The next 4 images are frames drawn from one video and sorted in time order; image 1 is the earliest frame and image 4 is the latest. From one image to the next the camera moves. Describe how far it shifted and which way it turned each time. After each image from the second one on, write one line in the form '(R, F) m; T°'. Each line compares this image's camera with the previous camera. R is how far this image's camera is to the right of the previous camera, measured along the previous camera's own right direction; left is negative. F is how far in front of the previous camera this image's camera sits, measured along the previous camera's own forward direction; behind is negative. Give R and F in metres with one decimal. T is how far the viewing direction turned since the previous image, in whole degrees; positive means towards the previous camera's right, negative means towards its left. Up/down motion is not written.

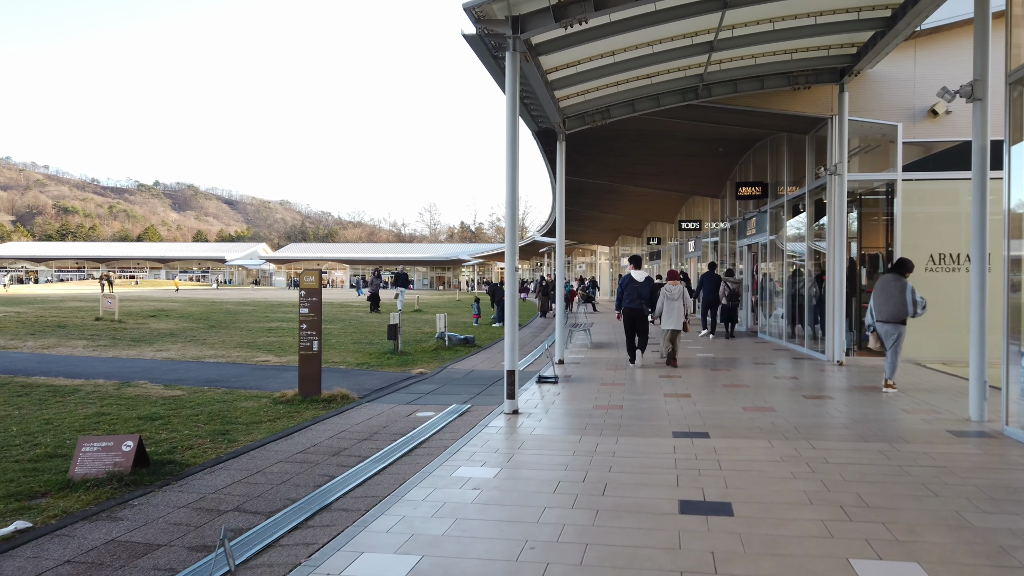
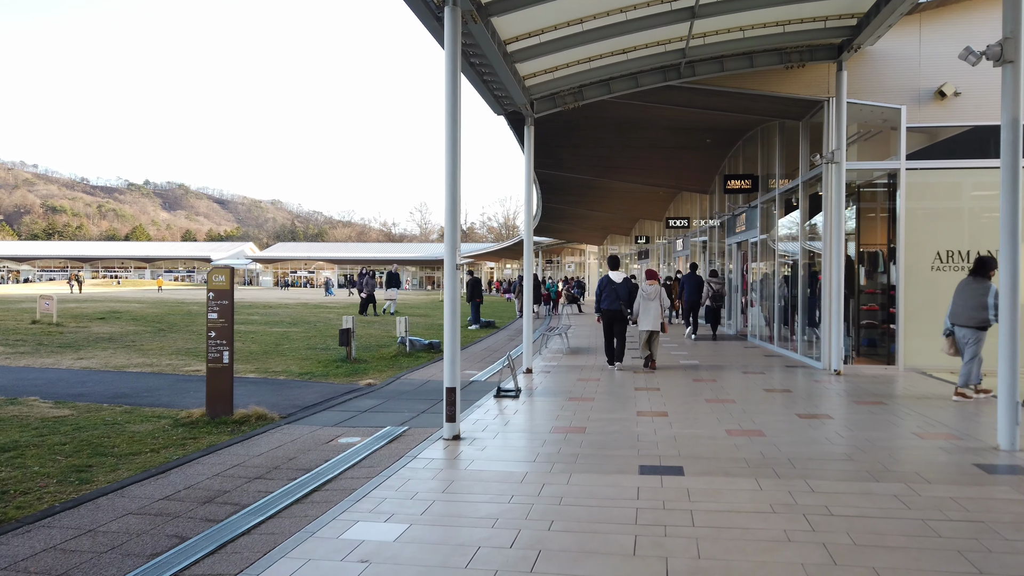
(+0.4, +1.2) m; +1°
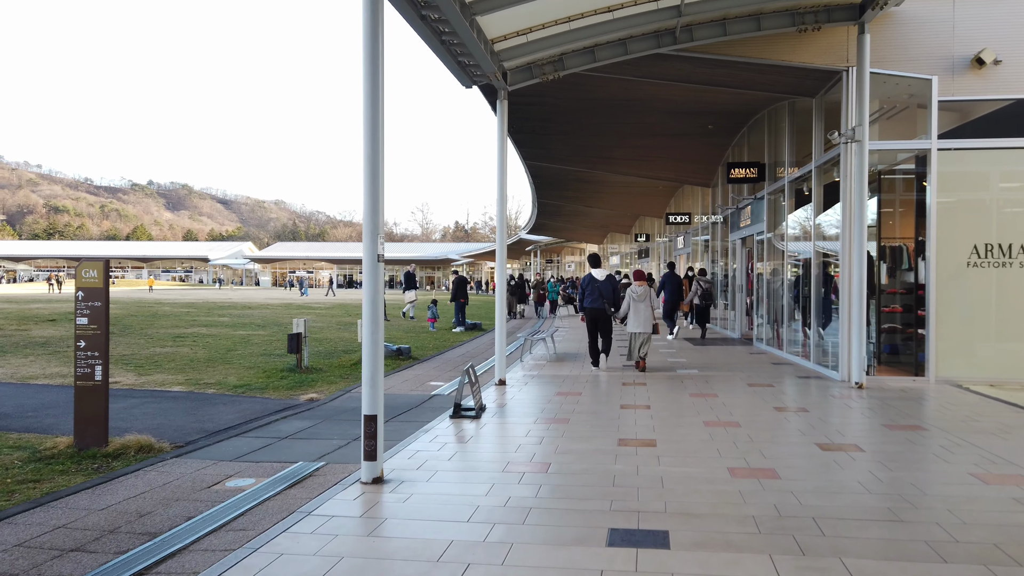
(+0.4, +1.5) m; 0°
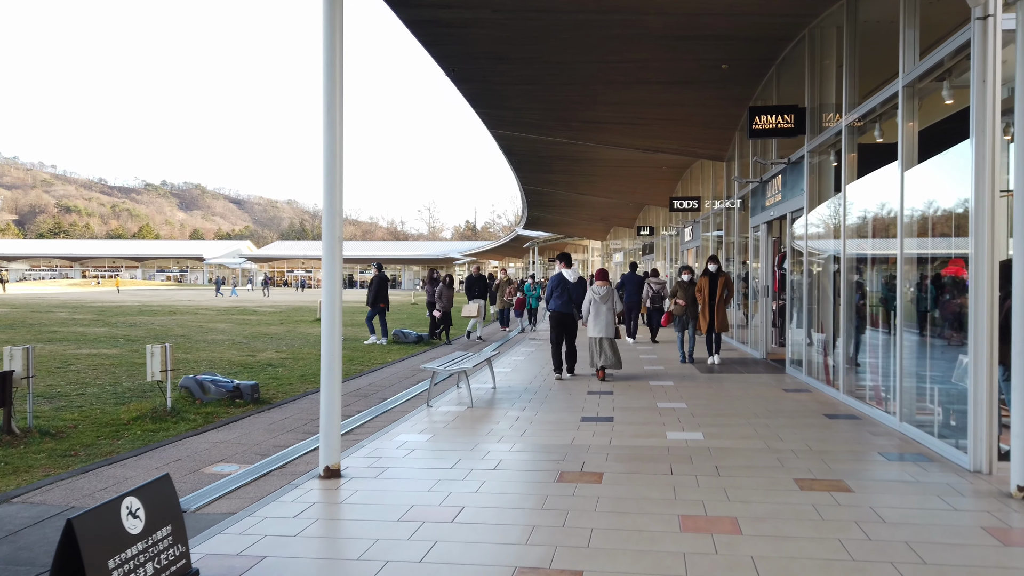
(+1.2, +4.5) m; -1°
